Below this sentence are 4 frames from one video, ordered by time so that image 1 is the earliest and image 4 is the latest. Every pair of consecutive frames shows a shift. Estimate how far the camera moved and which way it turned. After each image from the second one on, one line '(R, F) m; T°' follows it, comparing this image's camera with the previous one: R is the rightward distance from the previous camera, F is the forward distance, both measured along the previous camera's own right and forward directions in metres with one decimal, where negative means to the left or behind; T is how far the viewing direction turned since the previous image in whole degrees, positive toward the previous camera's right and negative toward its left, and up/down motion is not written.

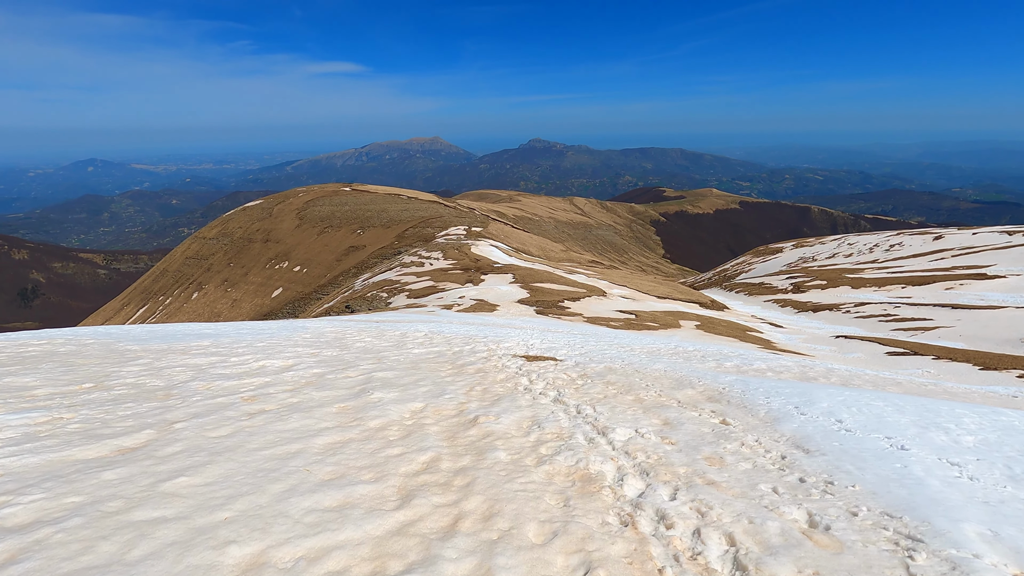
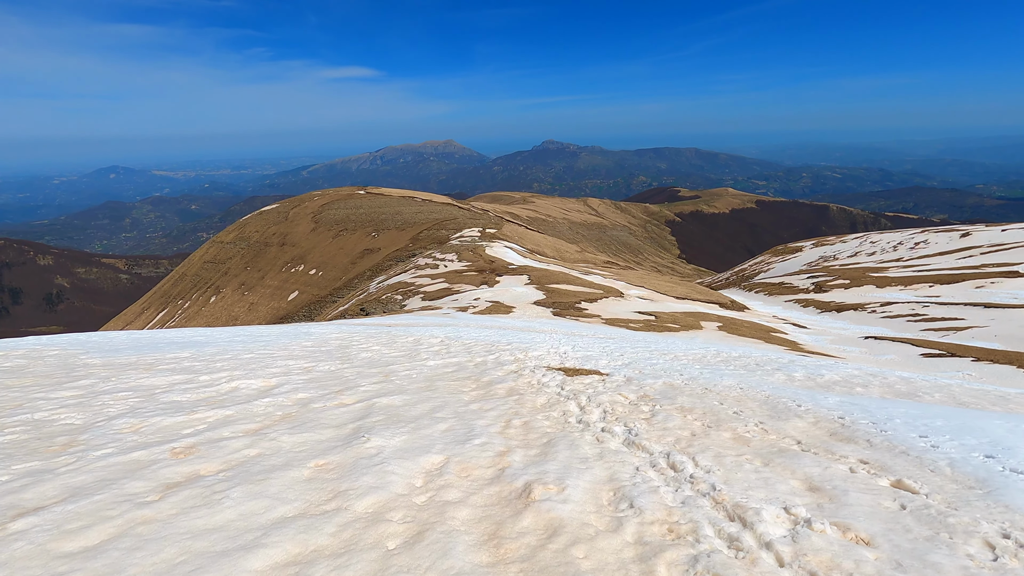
(-0.6, +3.3) m; -2°
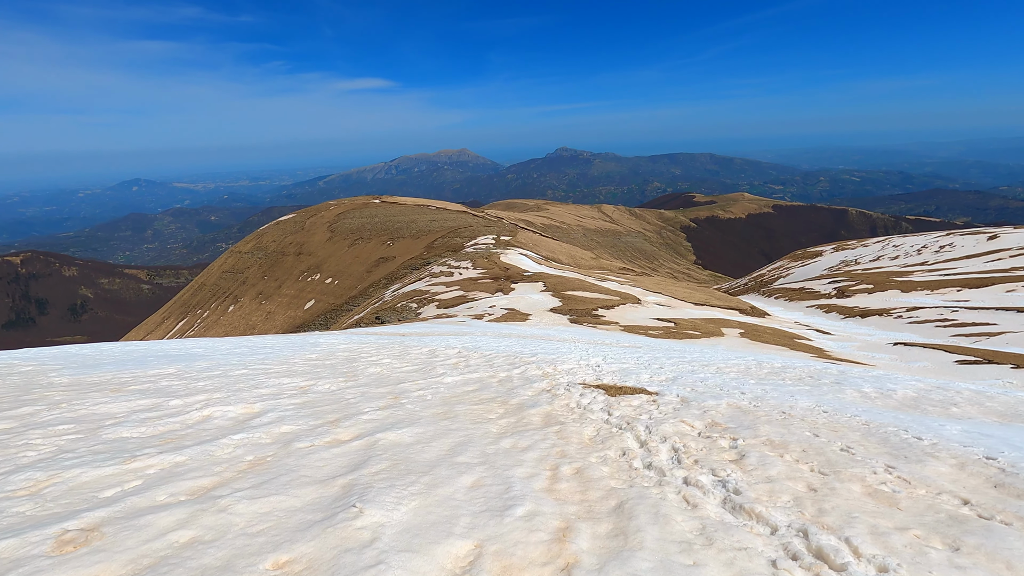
(-0.4, +2.3) m; -2°
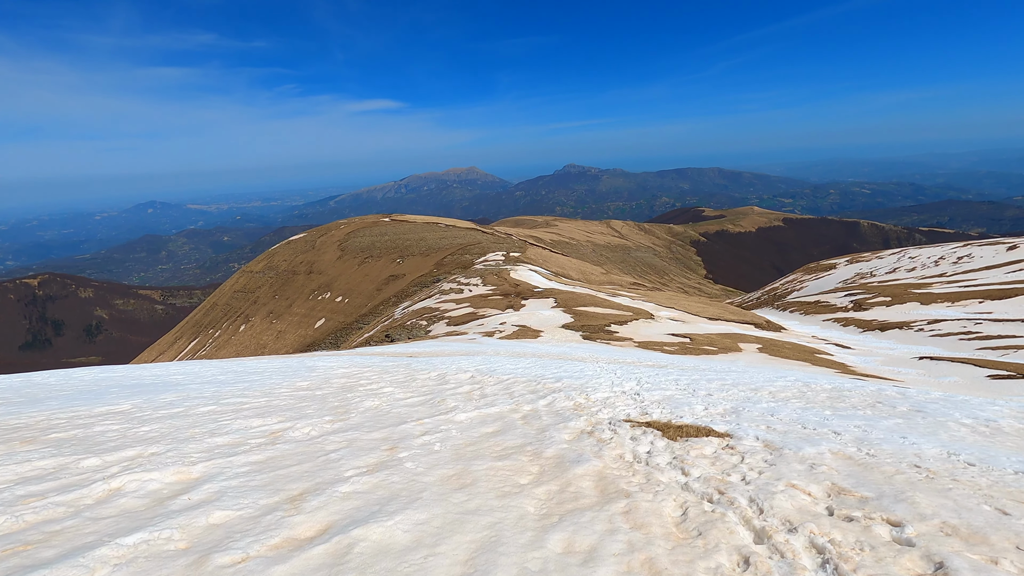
(-0.4, +2.8) m; -1°
